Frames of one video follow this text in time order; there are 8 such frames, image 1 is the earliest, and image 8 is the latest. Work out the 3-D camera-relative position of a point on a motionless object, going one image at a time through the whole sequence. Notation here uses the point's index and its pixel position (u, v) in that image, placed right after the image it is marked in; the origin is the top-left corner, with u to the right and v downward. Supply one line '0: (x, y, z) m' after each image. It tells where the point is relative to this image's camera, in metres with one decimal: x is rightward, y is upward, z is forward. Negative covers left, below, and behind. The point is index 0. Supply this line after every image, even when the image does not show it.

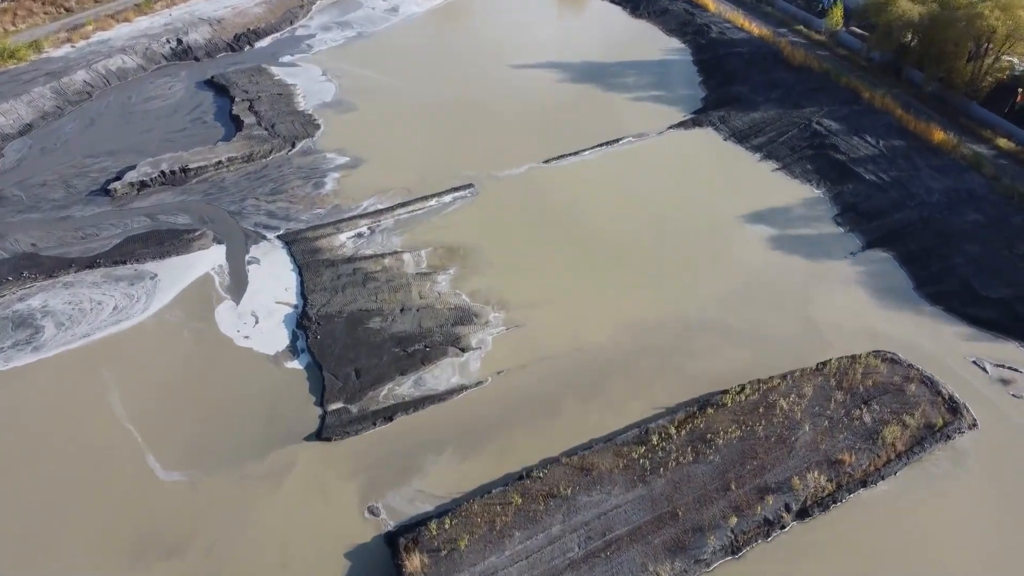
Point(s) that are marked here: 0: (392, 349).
0: (-2.2, -1.1, +15.5) m
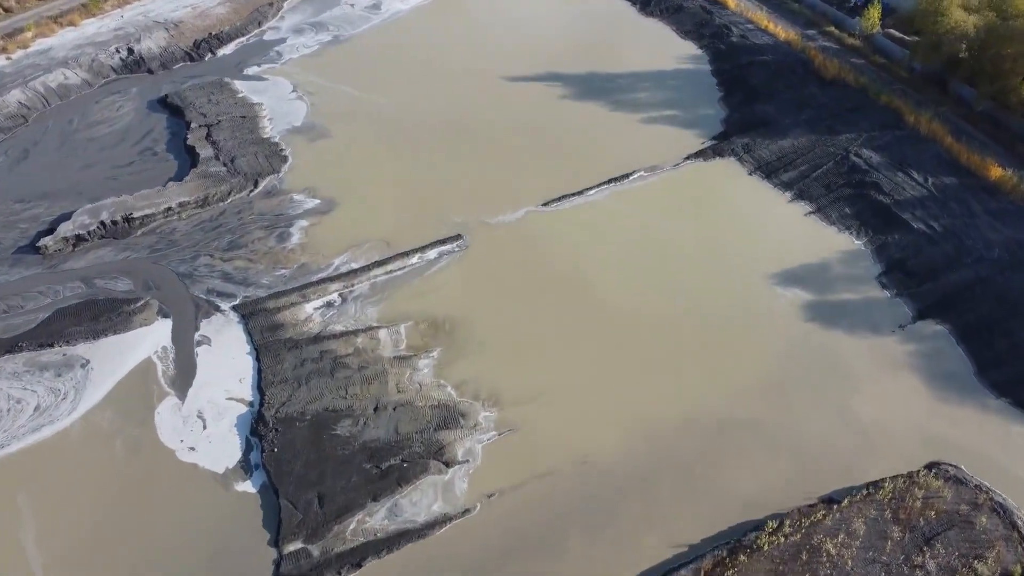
0: (-2.3, -2.8, +13.0) m
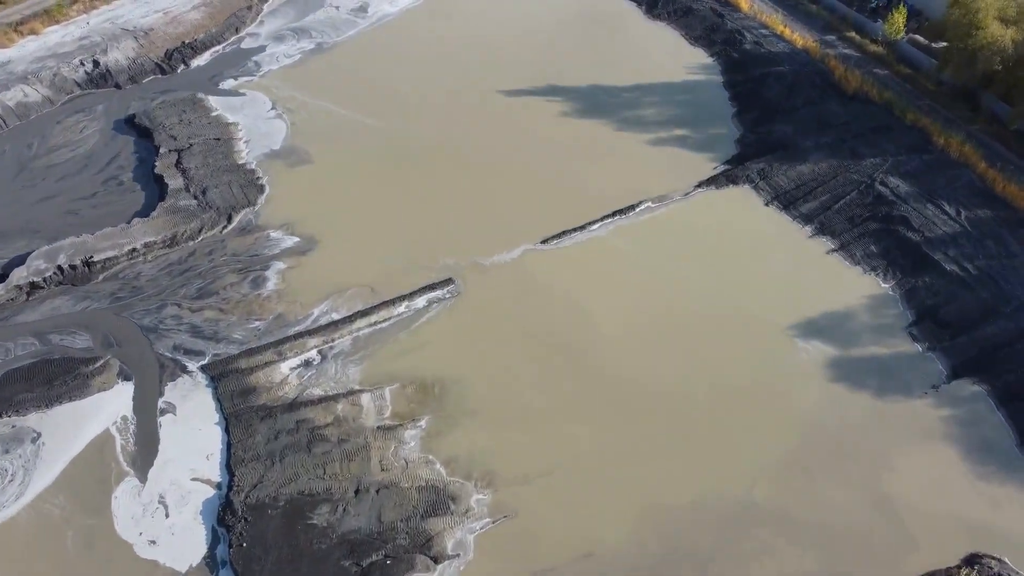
0: (-2.4, -3.9, +11.7) m
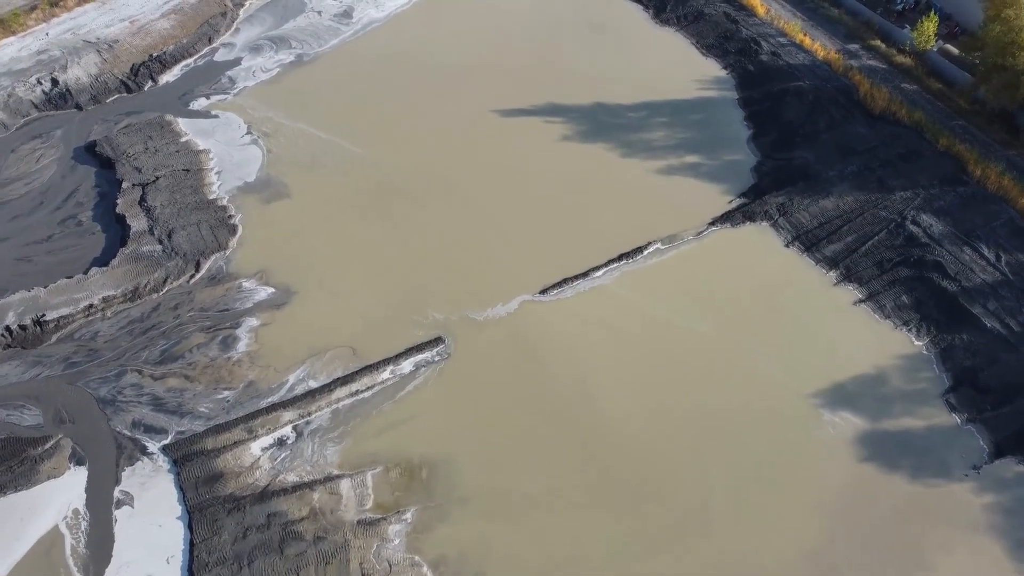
0: (-2.5, -5.1, +10.4) m
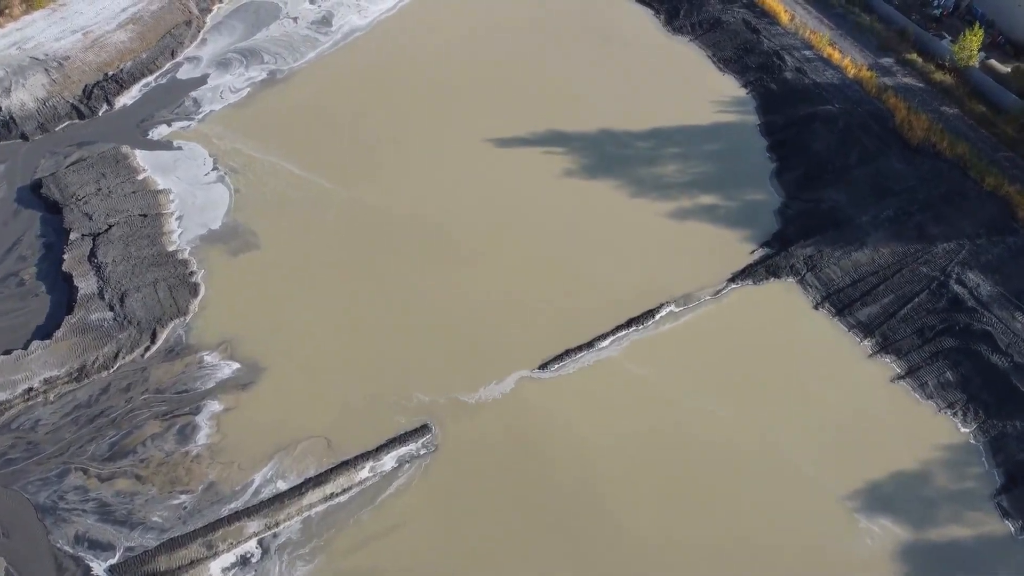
0: (-2.5, -6.6, +9.0) m
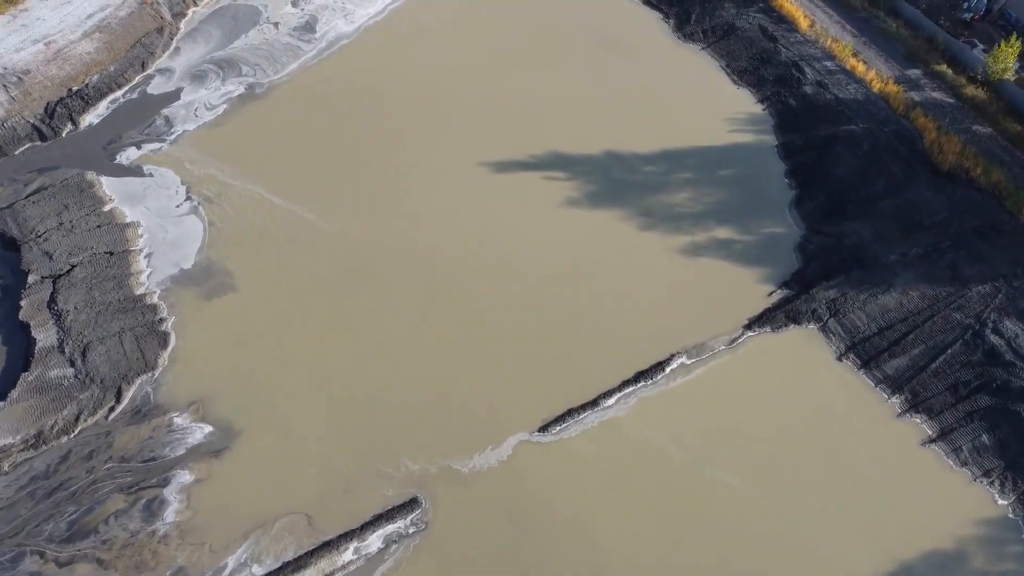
0: (-2.6, -7.7, +8.1) m
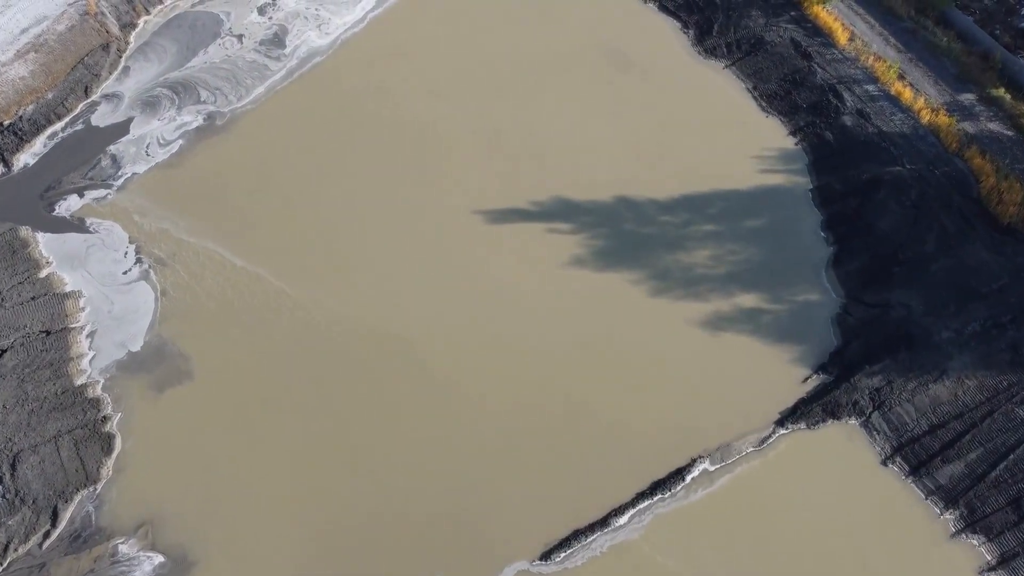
0: (-2.6, -9.4, +6.9) m
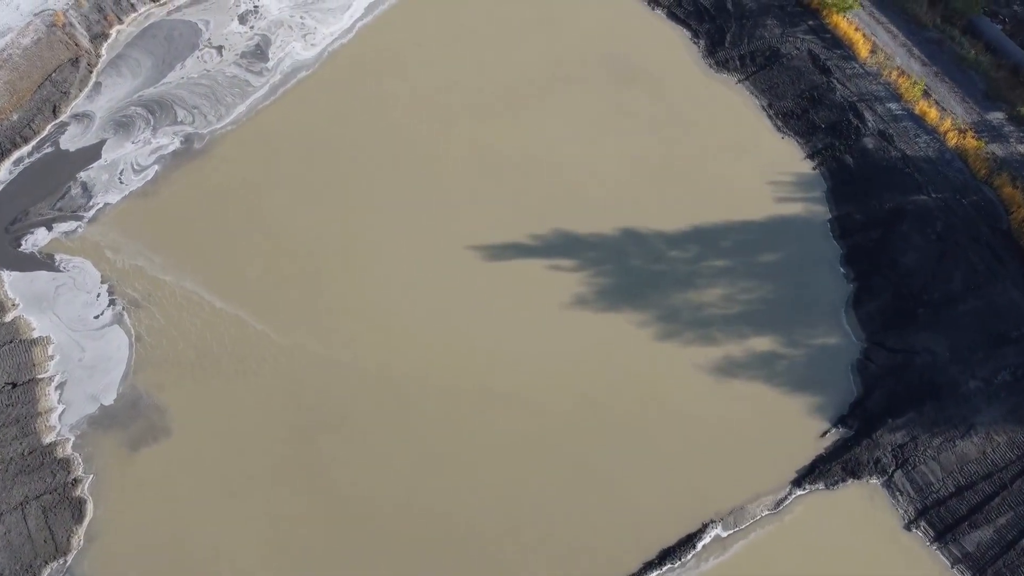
0: (-2.6, -10.3, +6.4) m
